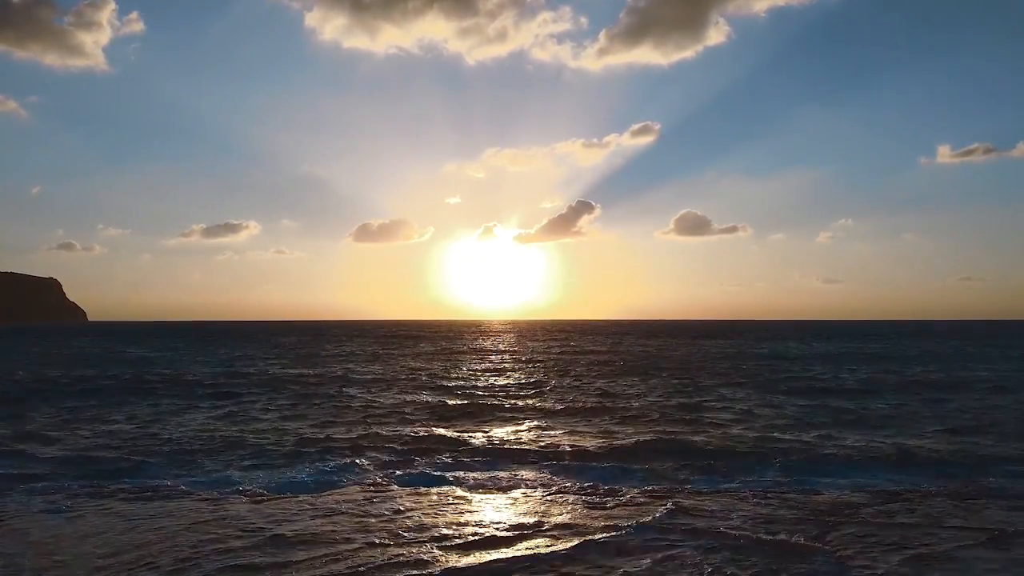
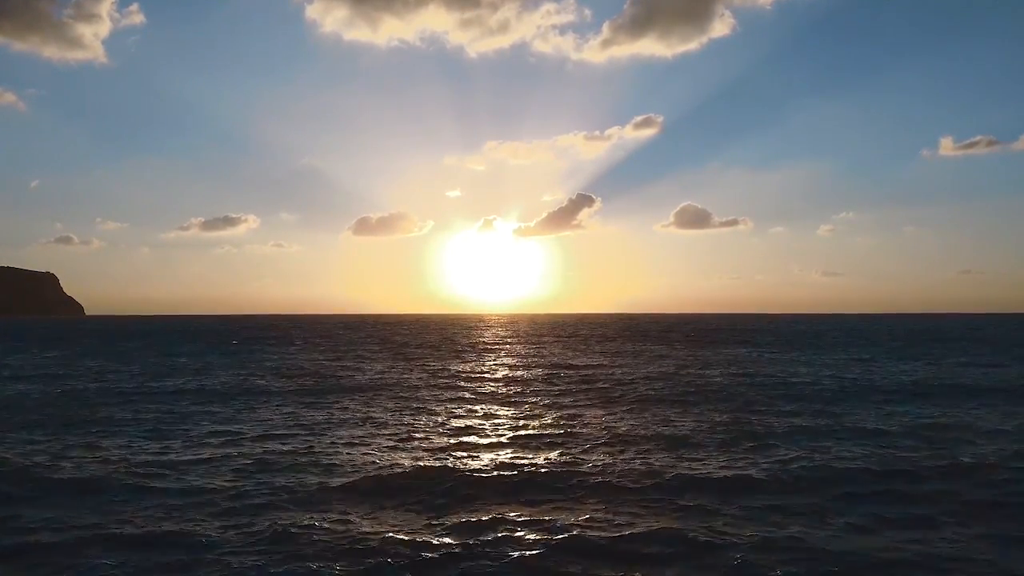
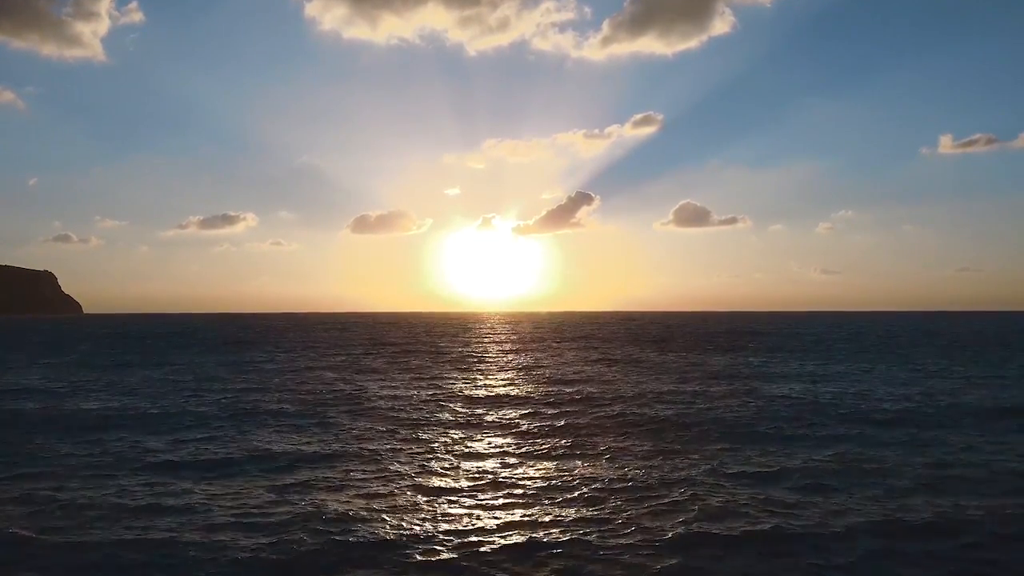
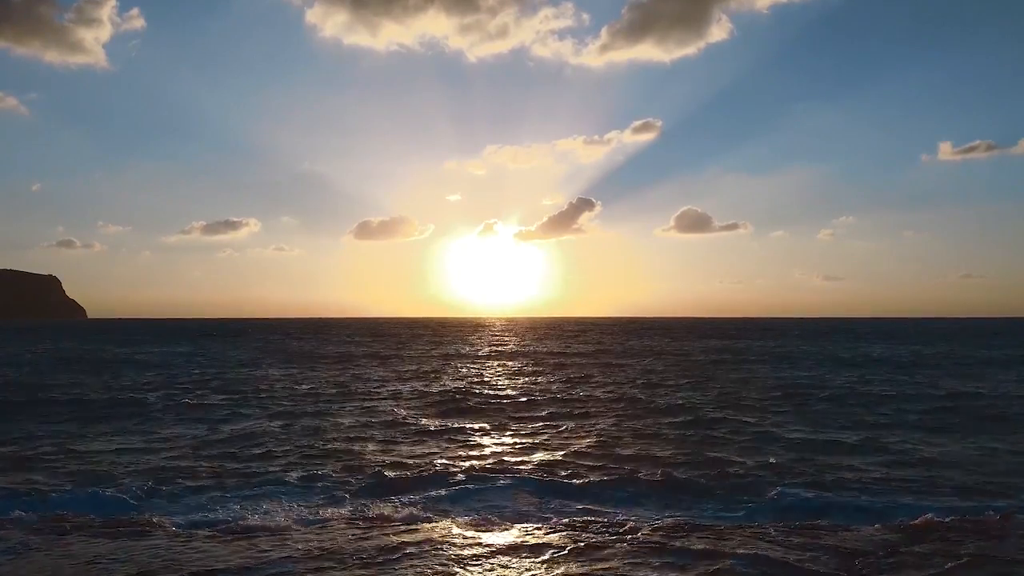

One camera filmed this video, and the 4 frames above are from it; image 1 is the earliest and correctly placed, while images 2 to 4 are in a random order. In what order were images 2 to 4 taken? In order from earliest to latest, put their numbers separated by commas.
4, 2, 3
